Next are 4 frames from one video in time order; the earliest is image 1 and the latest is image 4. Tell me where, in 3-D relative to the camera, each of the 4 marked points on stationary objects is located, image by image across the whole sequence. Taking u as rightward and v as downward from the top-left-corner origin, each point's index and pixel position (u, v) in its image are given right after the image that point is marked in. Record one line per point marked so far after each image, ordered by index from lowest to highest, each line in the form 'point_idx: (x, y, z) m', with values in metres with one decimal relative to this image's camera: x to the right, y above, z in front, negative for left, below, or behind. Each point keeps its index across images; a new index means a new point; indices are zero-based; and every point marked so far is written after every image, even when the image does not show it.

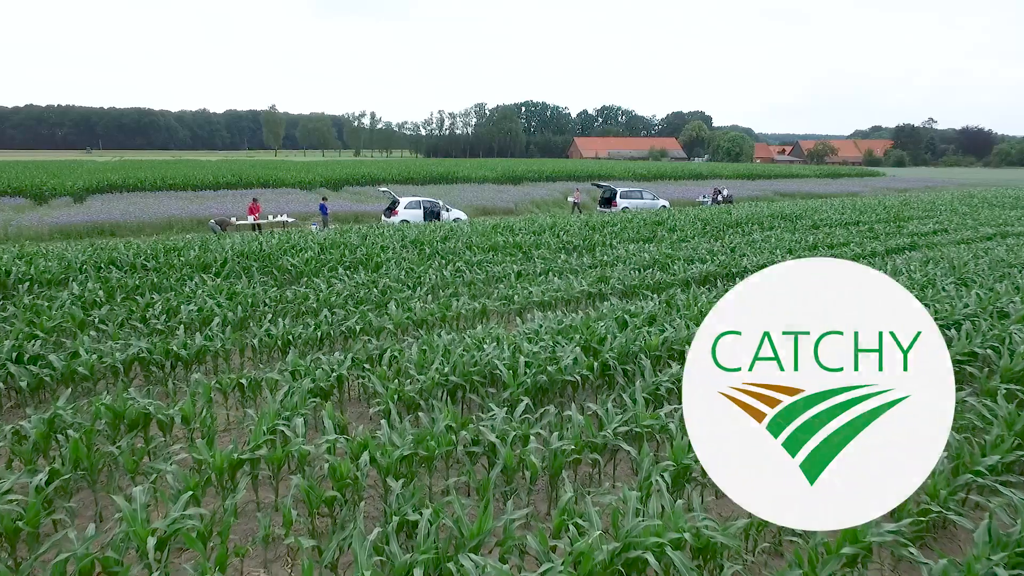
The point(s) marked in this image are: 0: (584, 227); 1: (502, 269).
0: (+1.9, +1.6, +16.9) m
1: (-0.2, +0.3, +11.1) m
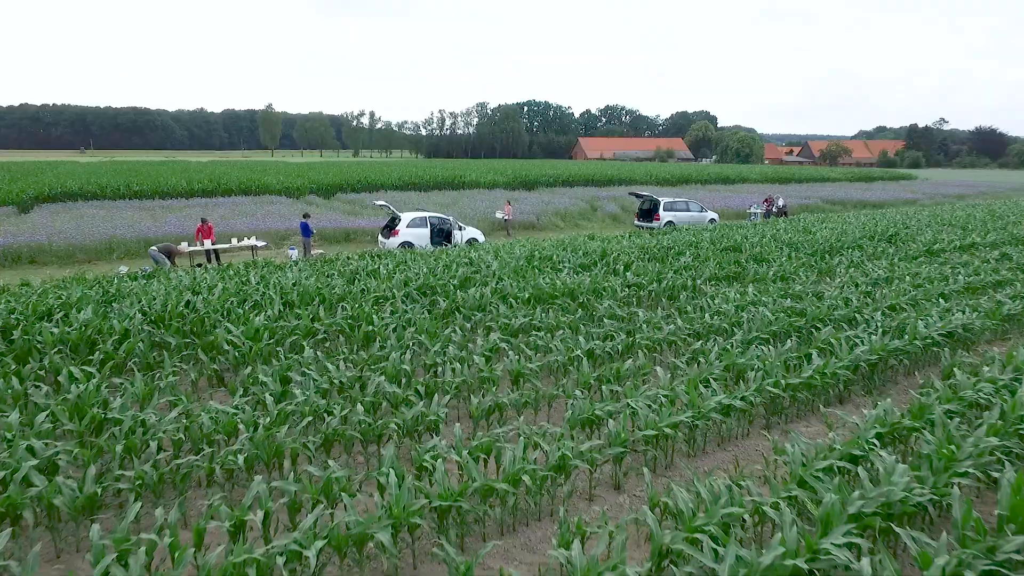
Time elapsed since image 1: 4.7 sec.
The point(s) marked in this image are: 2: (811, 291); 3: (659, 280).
0: (+2.6, +0.6, +12.9) m
1: (+0.5, -0.6, +7.1) m
2: (+4.7, 0.0, +10.2) m
3: (+2.4, +0.1, +10.4) m
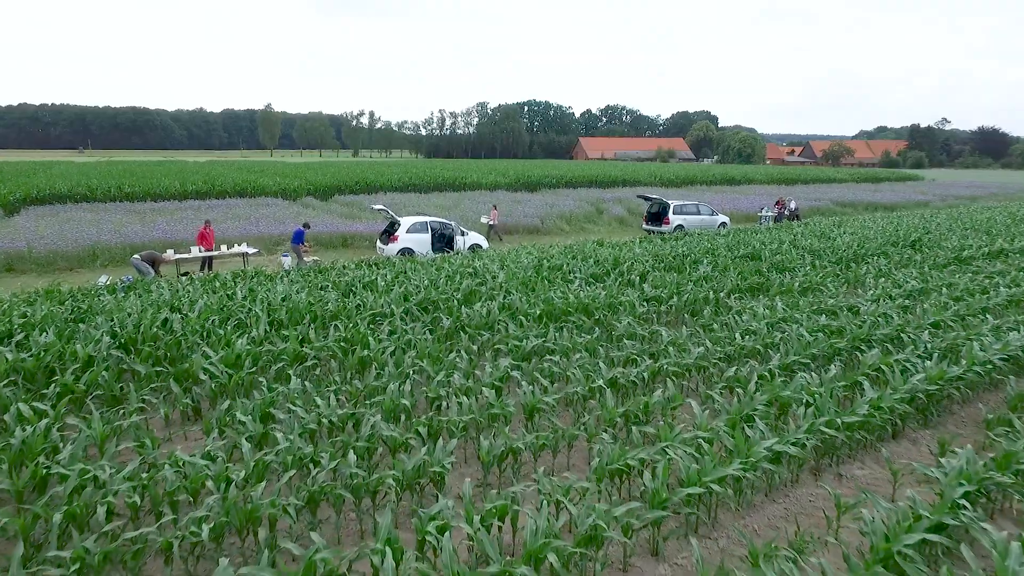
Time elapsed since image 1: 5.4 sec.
0: (+2.8, +0.4, +12.1) m
1: (+0.6, -0.8, +6.3) m
2: (+4.8, -0.2, +9.4) m
3: (+2.5, -0.1, +9.6) m
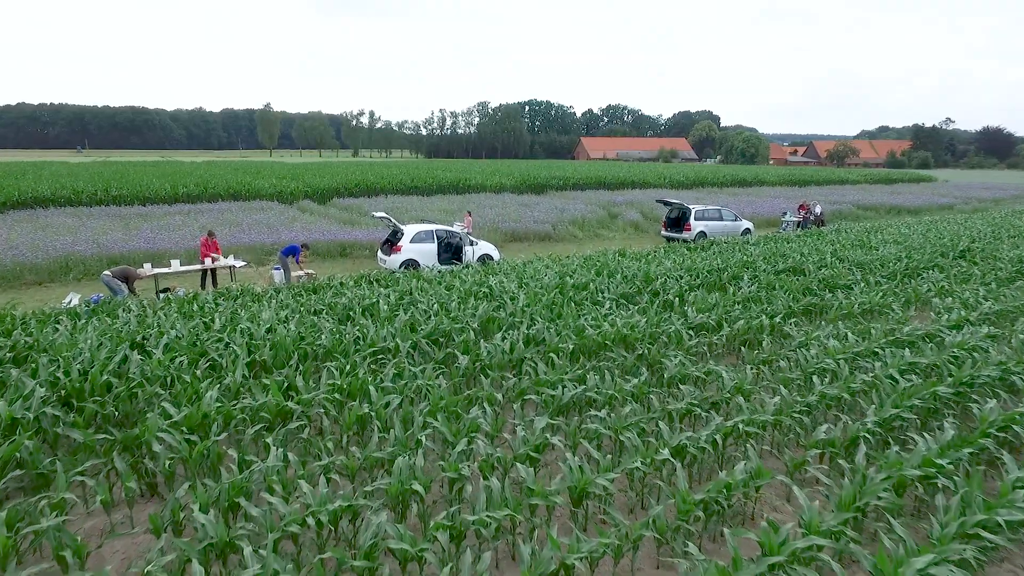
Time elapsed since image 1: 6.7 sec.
0: (+3.1, +0.1, +10.8) m
1: (+0.9, -1.2, +5.0) m
2: (+5.1, -0.6, +8.1) m
3: (+2.8, -0.4, +8.3) m
